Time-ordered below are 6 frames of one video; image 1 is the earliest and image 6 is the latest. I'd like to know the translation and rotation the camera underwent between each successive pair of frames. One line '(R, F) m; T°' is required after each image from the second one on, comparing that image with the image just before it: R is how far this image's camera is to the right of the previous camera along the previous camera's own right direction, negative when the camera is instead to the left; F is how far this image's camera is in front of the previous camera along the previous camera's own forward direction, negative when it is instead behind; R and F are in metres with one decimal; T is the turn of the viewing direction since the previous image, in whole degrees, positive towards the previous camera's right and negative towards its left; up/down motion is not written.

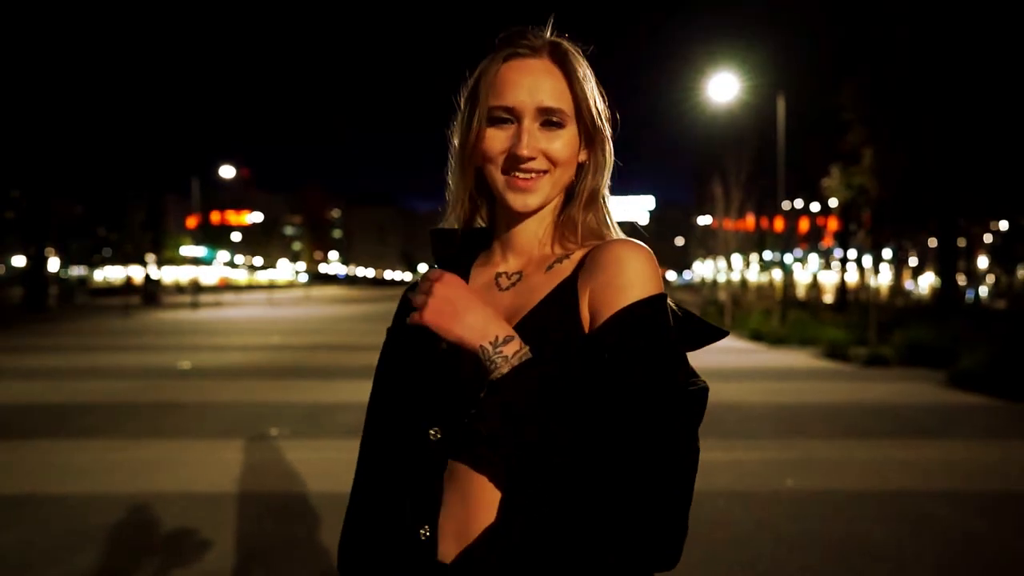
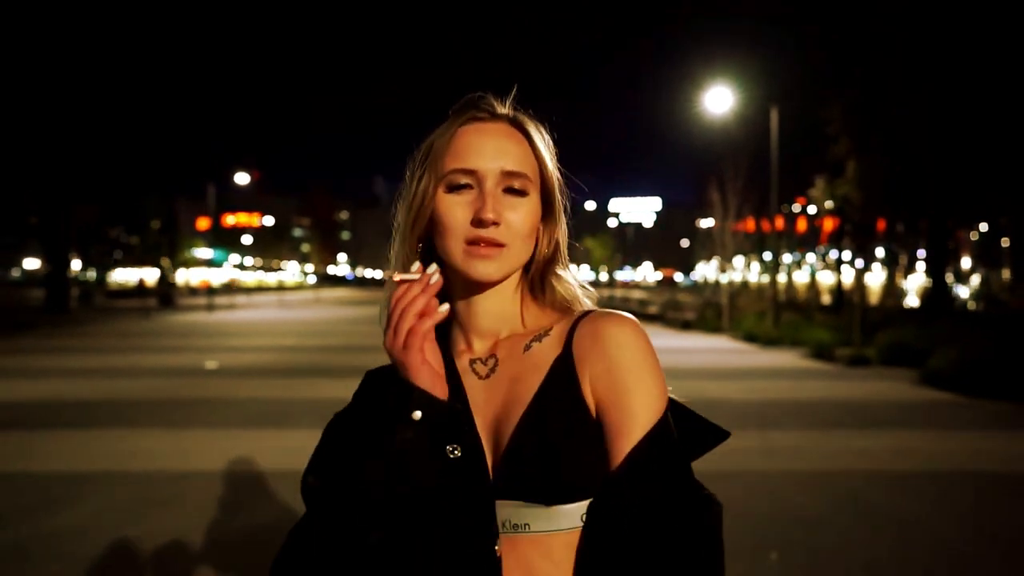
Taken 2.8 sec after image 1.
(+0.1, -0.8) m; 0°
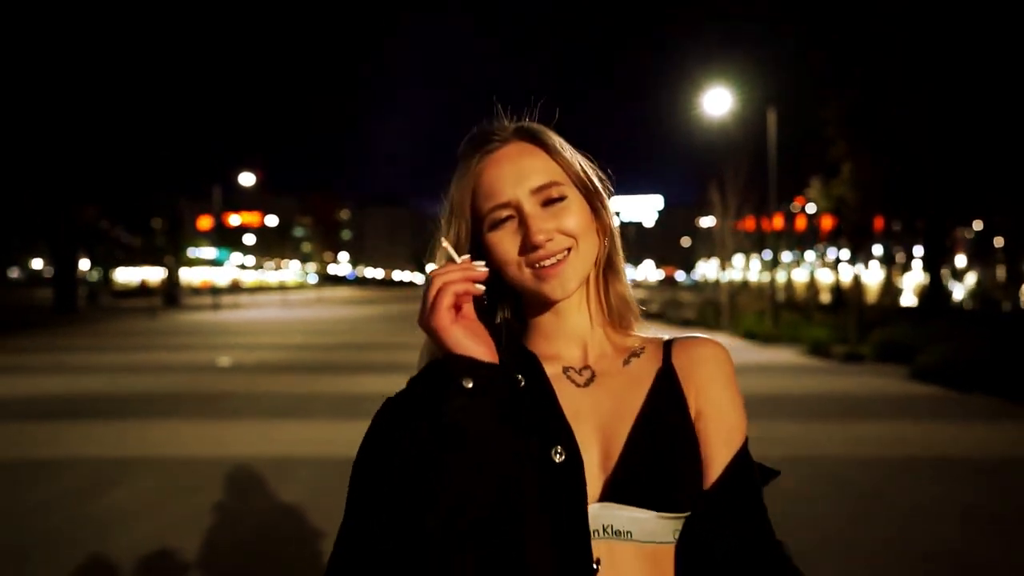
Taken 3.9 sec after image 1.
(-0.1, -0.4) m; 0°
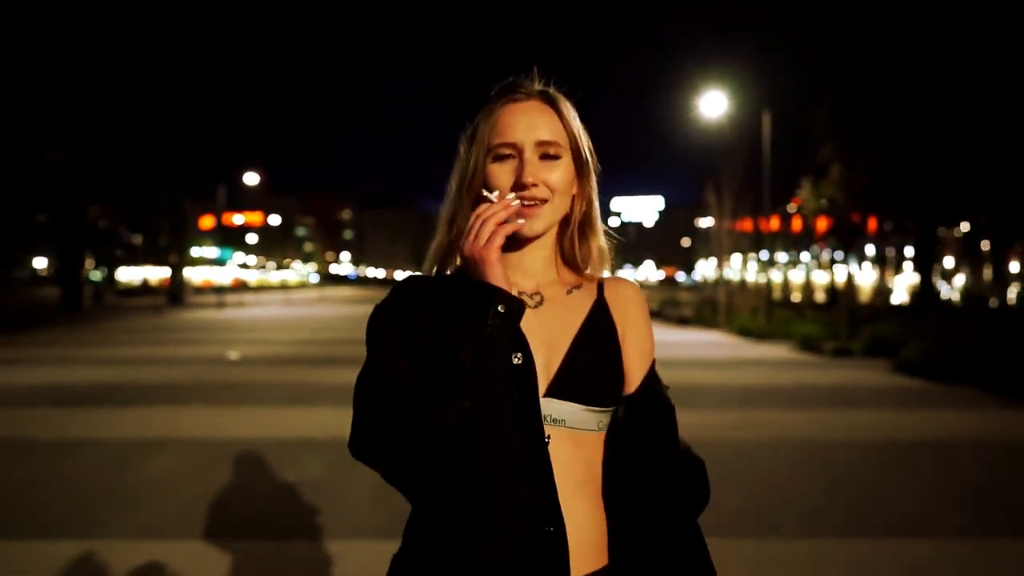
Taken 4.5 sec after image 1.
(0.0, -0.4) m; 0°
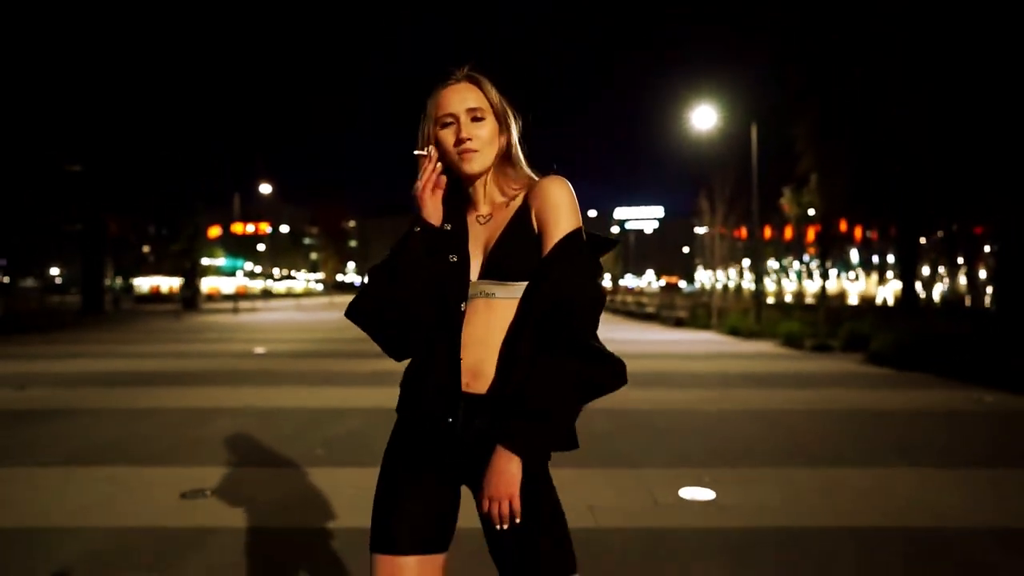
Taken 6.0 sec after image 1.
(0.0, -1.2) m; 0°
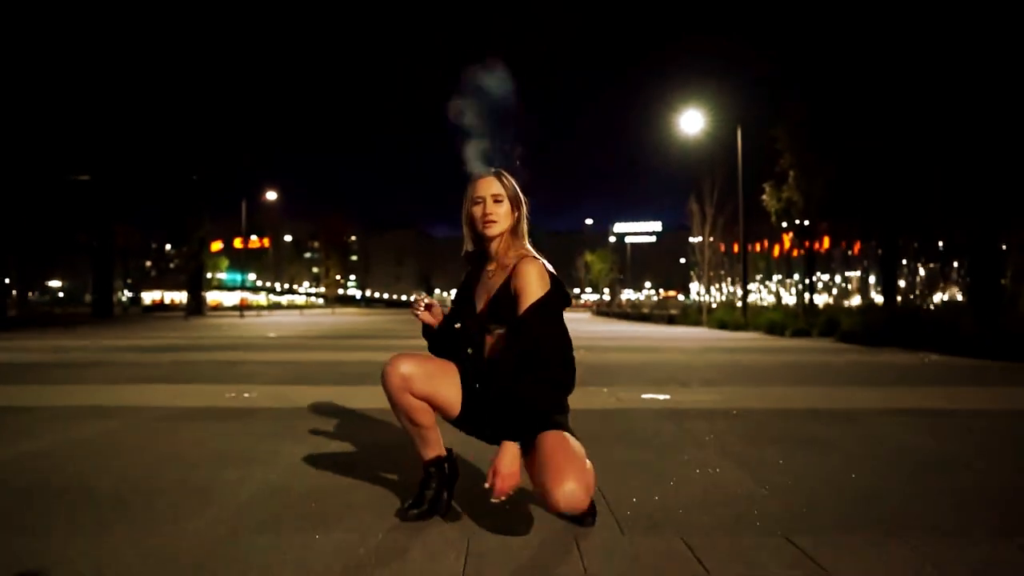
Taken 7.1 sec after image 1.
(+0.1, -0.9) m; 0°
